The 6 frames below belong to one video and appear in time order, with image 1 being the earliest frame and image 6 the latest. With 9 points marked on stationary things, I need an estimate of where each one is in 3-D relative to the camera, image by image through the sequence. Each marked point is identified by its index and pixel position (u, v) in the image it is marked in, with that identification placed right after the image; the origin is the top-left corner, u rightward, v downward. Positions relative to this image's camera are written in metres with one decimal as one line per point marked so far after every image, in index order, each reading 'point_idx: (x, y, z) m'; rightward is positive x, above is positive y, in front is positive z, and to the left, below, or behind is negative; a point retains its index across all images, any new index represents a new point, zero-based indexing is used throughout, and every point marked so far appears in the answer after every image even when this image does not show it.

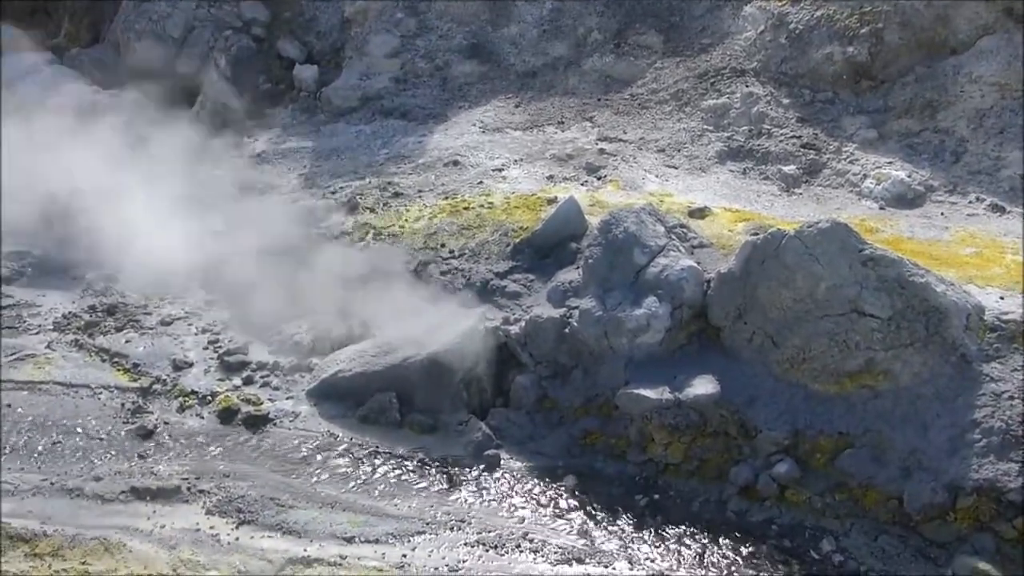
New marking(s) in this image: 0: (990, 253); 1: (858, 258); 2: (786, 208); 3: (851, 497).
0: (+3.8, +0.3, +7.2) m
1: (+2.6, +0.2, +6.6) m
2: (+2.3, +0.7, +7.7) m
3: (+2.5, -1.5, +6.4) m
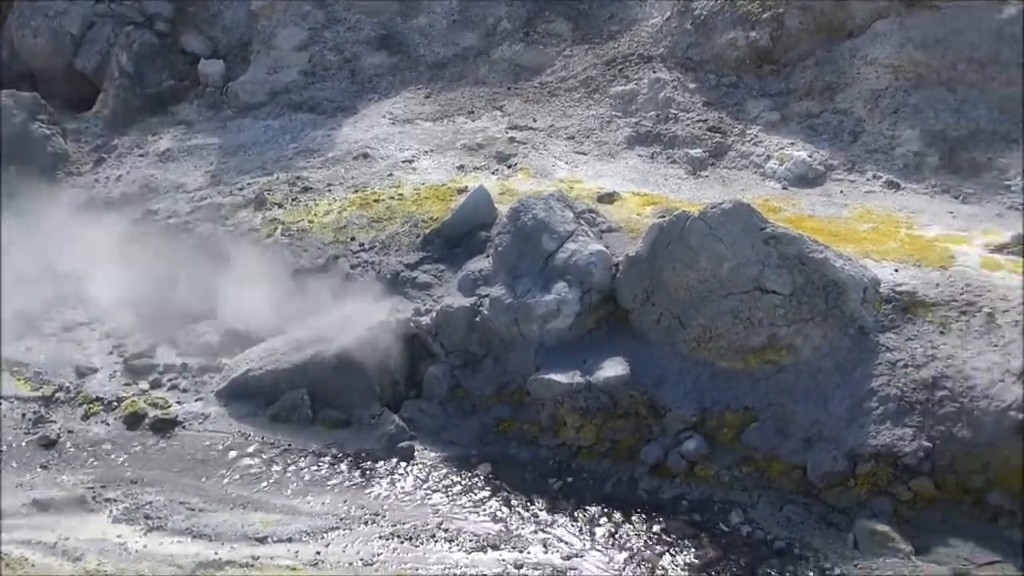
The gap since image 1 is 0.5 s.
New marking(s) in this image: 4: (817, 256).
0: (+3.1, +0.5, +7.4) m
1: (+1.9, +0.4, +6.7) m
2: (+1.5, +0.9, +7.8) m
3: (+1.8, -1.4, +6.5) m
4: (+2.3, +0.2, +6.6) m
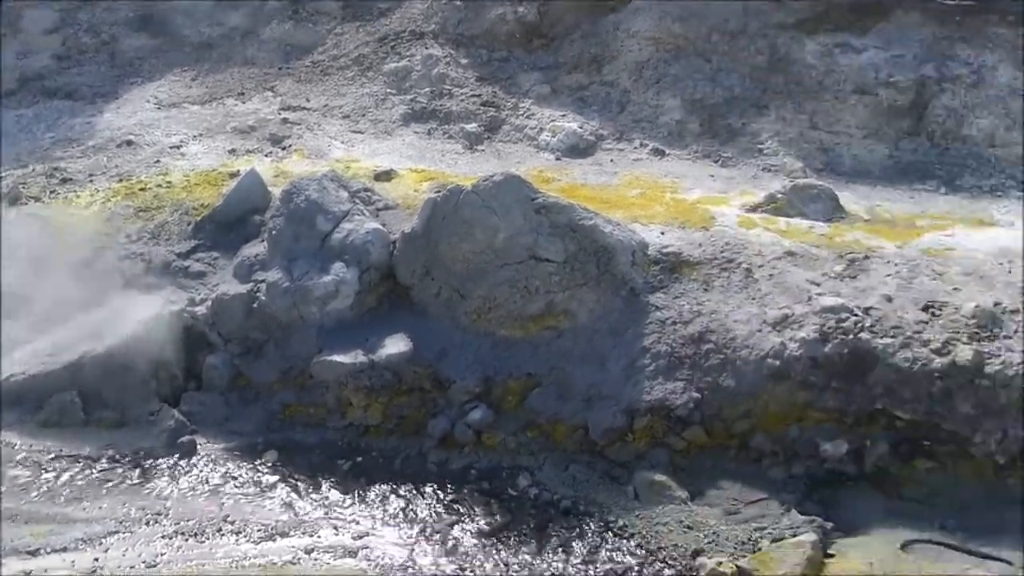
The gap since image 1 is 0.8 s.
0: (+1.2, +0.8, +7.7) m
1: (+0.1, +0.6, +6.9) m
2: (-0.4, +1.1, +7.9) m
3: (+0.2, -1.1, +6.7) m
4: (+0.6, +0.5, +6.8) m
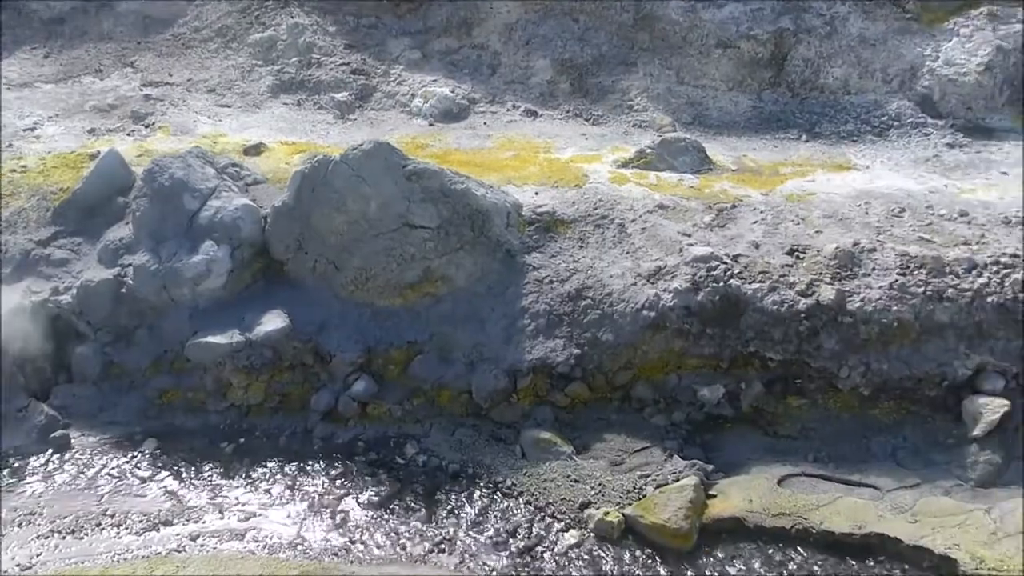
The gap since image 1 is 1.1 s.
0: (+0.1, +1.2, +7.7) m
1: (-0.9, +0.9, +6.8) m
2: (-1.5, +1.4, +7.8) m
3: (-0.7, -0.9, +6.7) m
4: (-0.4, +0.8, +6.8) m
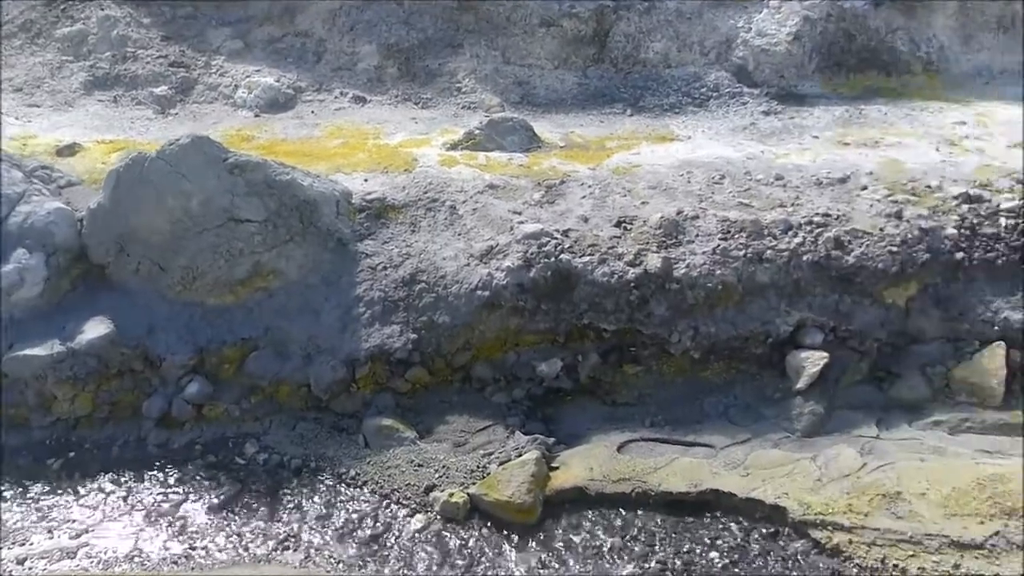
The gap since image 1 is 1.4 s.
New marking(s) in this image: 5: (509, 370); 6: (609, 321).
0: (-1.3, +1.3, +7.6) m
1: (-2.2, +0.9, +6.6) m
2: (-3.0, +1.4, +7.5) m
3: (-1.9, -0.8, +6.6) m
4: (-1.7, +0.8, +6.6) m
5: (0.0, -0.6, +6.7) m
6: (+0.7, -0.3, +6.7) m
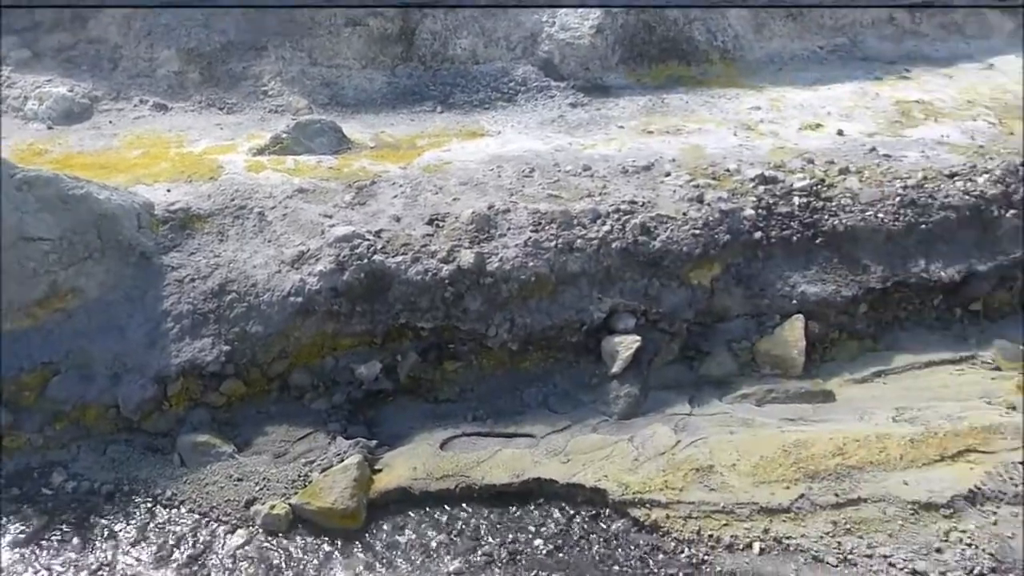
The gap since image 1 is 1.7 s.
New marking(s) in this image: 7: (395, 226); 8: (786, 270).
0: (-2.9, +1.2, +7.4) m
1: (-3.6, +0.7, +6.3) m
2: (-4.5, +1.1, +7.1) m
3: (-3.2, -1.0, +6.3) m
4: (-3.2, +0.7, +6.4) m
5: (-1.4, -0.7, +6.7) m
6: (-0.7, -0.2, +6.7) m
7: (-0.9, +0.5, +7.0) m
8: (+2.2, +0.1, +7.1) m
